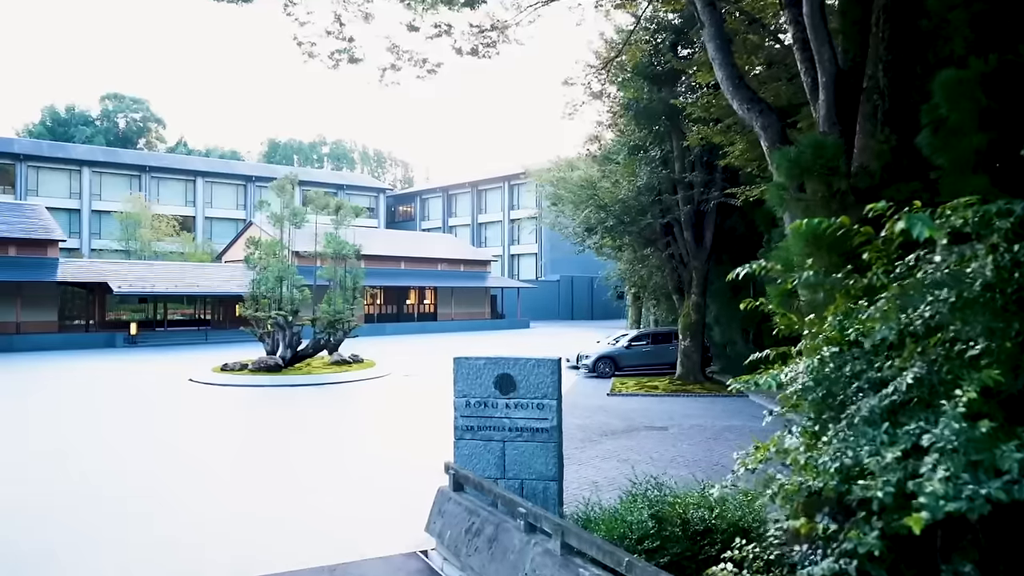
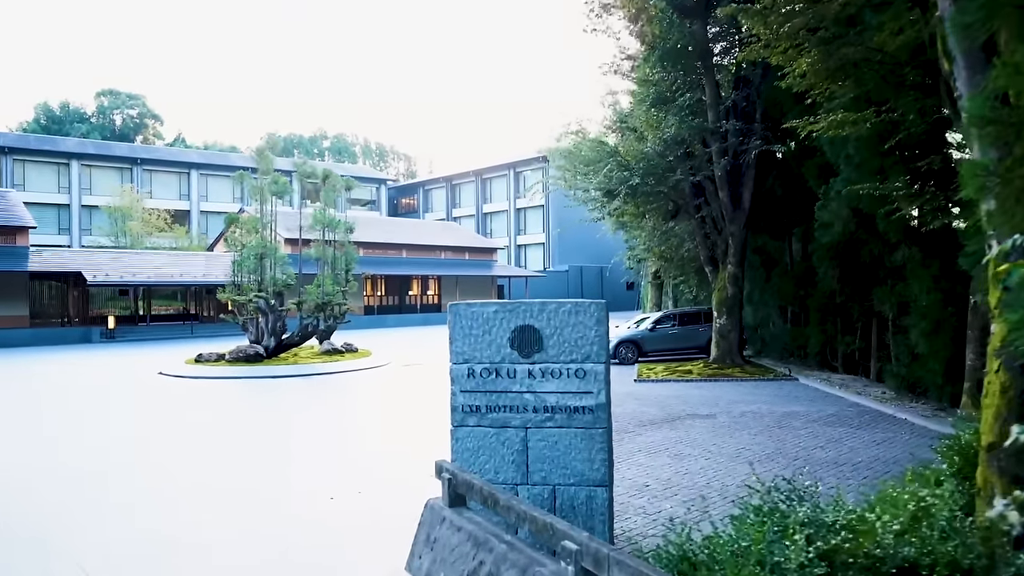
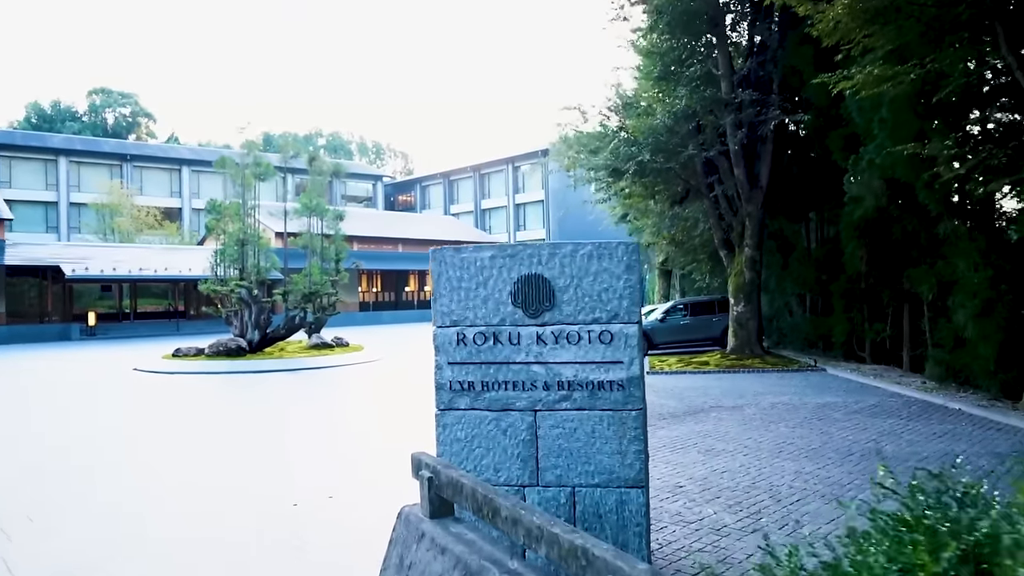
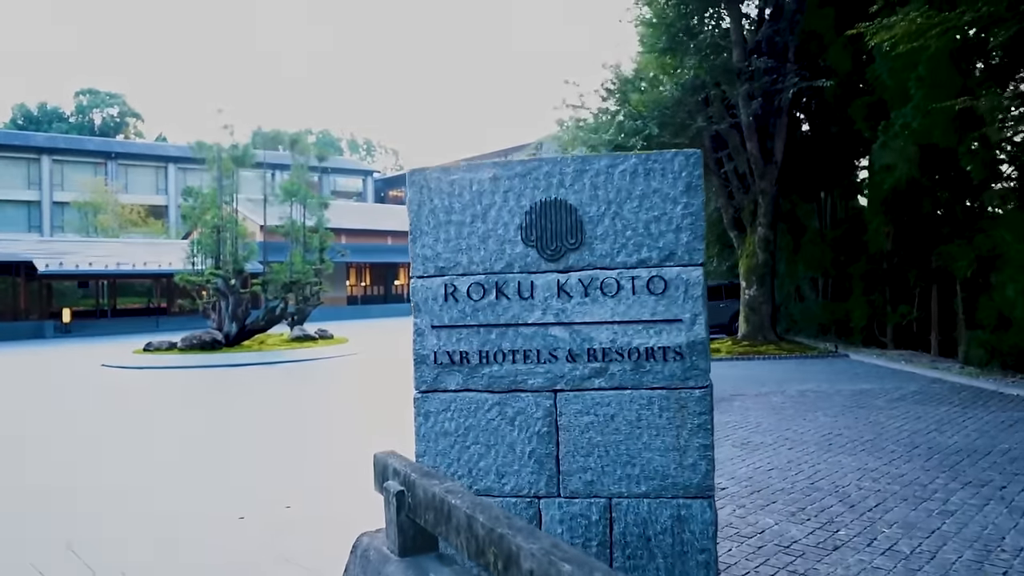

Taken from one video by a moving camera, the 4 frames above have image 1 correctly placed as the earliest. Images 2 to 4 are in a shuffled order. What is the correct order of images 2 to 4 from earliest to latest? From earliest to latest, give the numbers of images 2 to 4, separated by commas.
2, 3, 4
